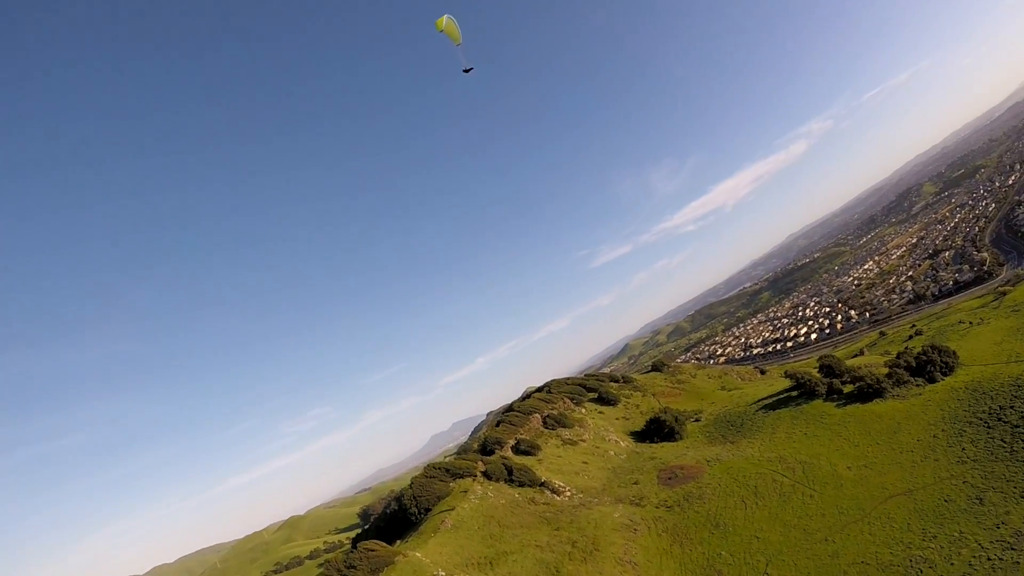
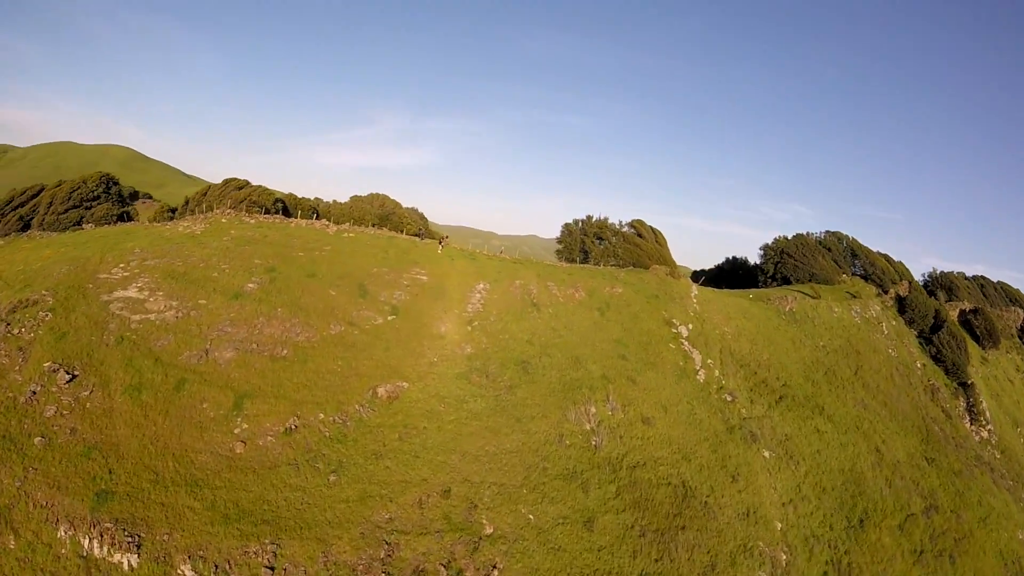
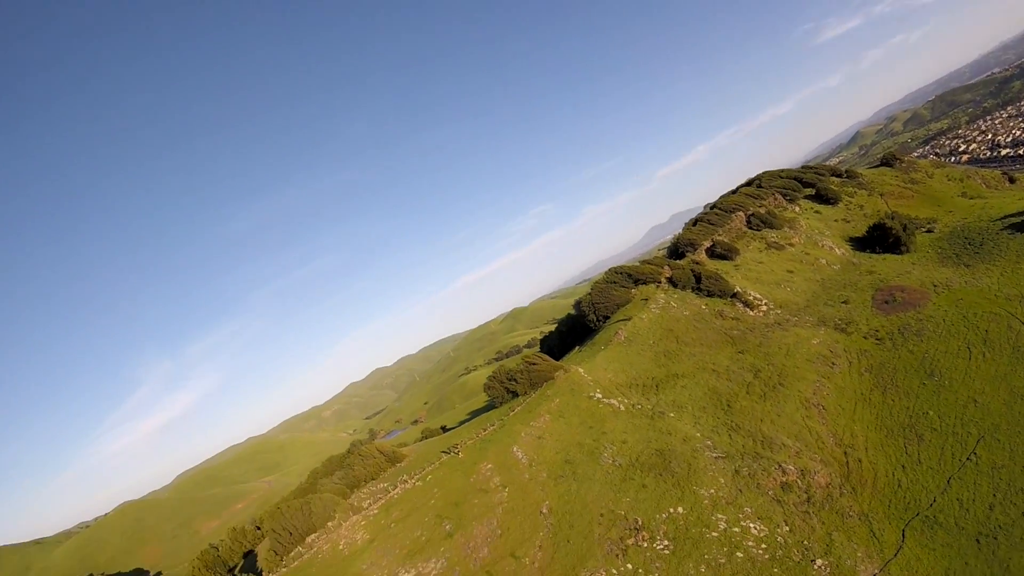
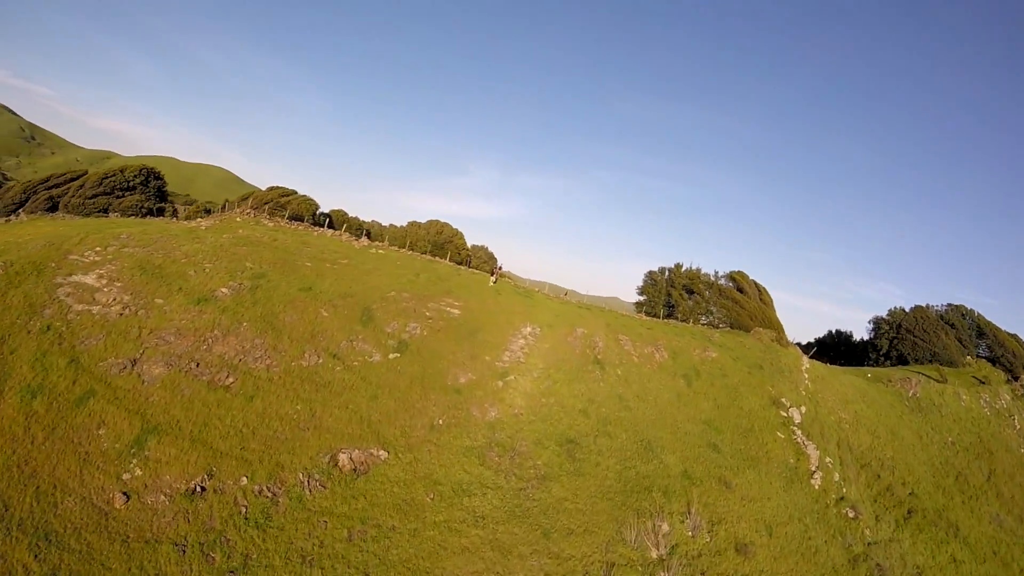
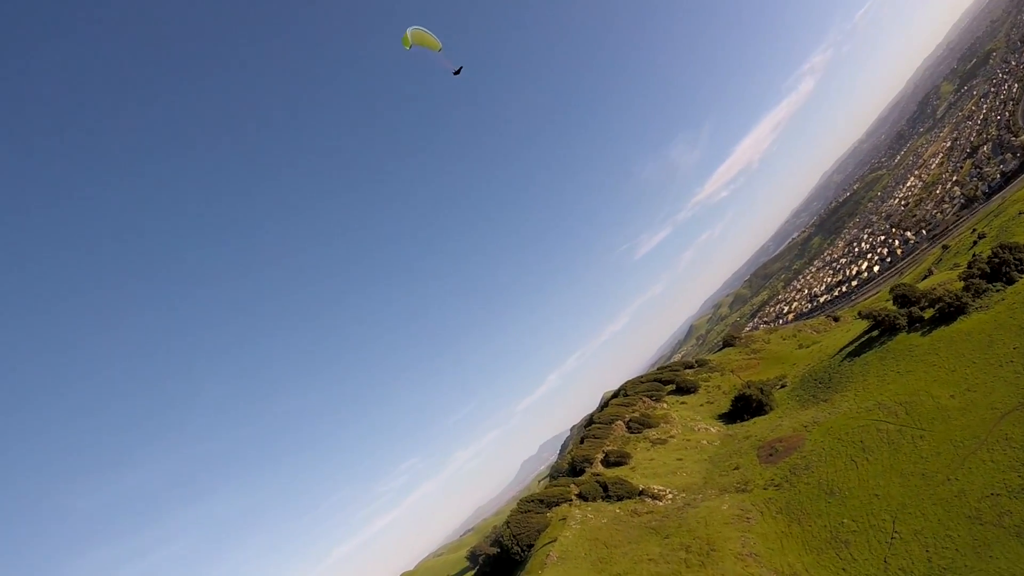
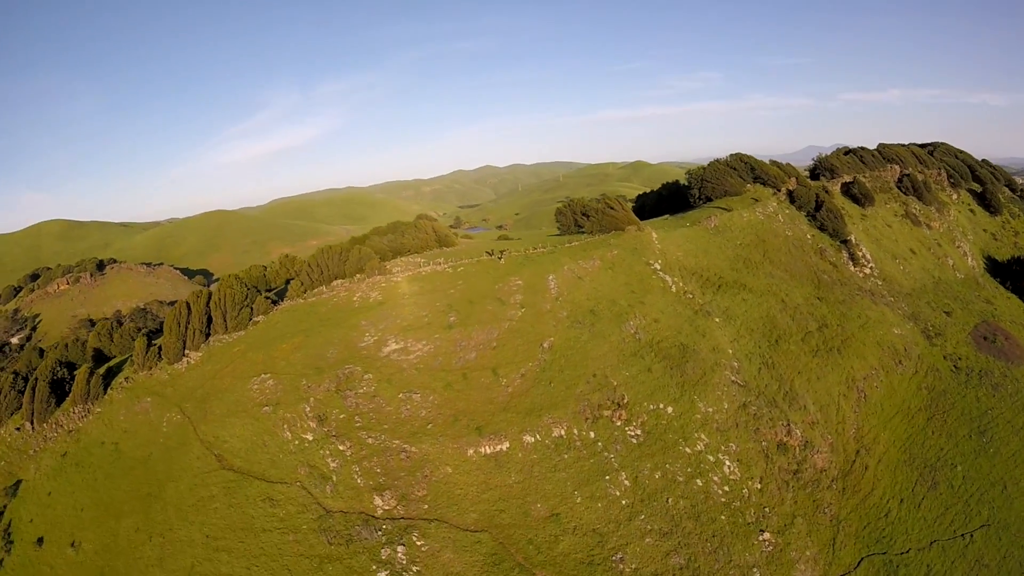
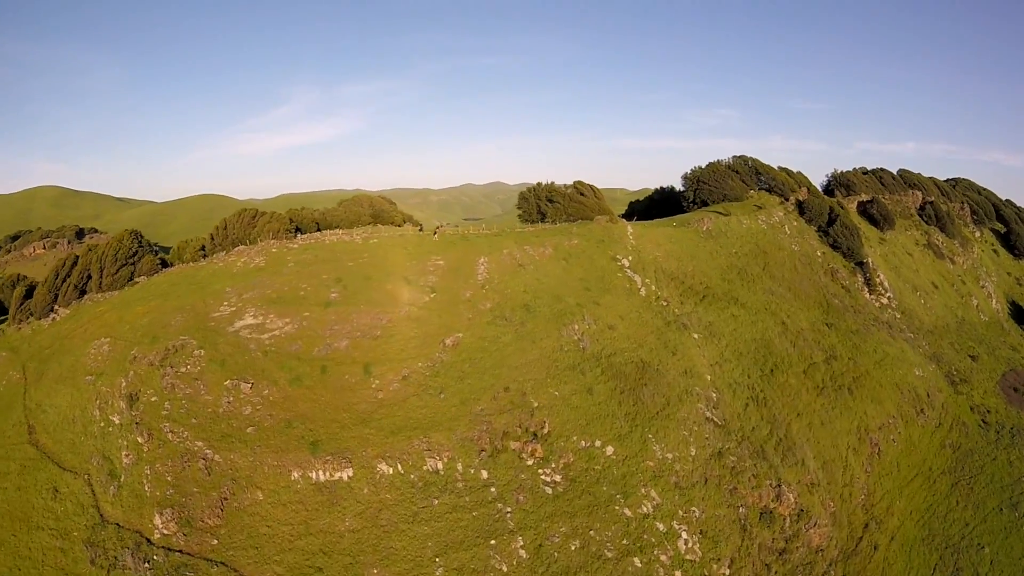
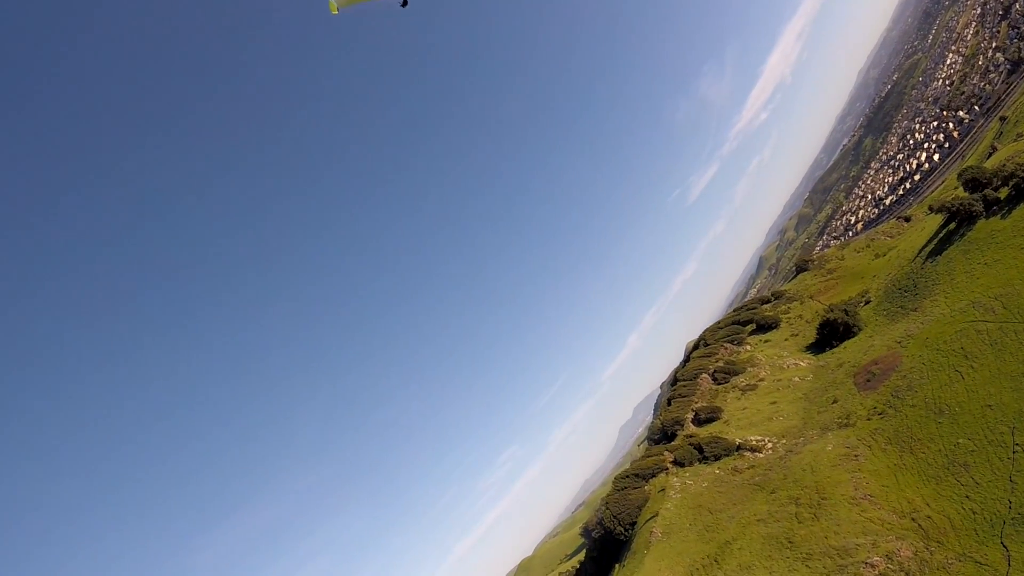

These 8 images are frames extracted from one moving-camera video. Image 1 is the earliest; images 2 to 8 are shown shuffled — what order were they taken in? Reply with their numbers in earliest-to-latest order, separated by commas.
5, 8, 3, 6, 7, 2, 4
